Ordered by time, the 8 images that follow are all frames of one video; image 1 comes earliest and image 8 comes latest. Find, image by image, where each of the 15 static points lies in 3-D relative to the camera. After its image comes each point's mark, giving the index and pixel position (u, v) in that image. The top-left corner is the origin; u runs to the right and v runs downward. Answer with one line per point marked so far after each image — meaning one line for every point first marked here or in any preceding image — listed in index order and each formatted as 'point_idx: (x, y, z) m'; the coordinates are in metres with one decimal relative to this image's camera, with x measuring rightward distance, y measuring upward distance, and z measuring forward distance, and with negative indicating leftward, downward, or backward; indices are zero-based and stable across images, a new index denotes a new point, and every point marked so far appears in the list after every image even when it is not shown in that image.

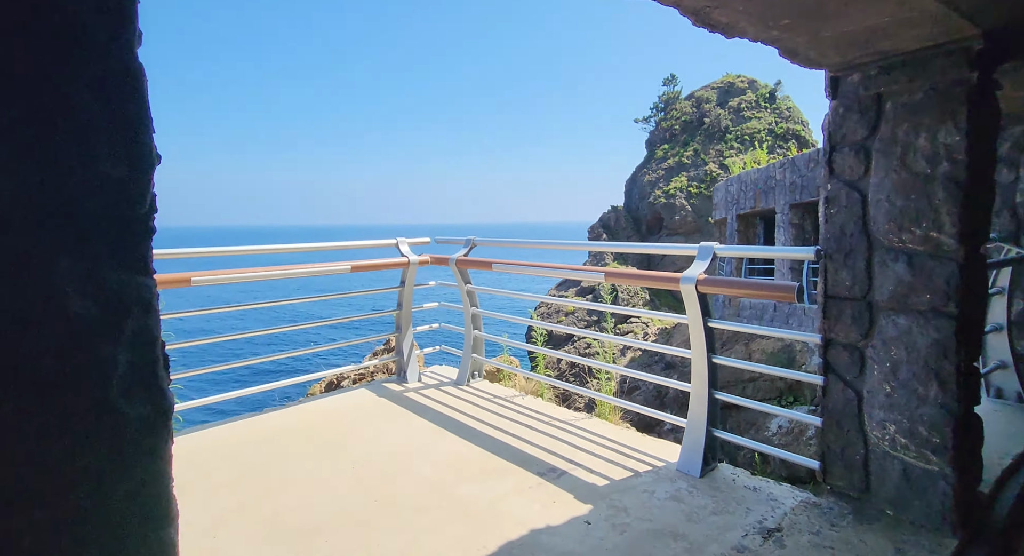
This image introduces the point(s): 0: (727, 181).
0: (+5.1, +2.2, +13.4) m
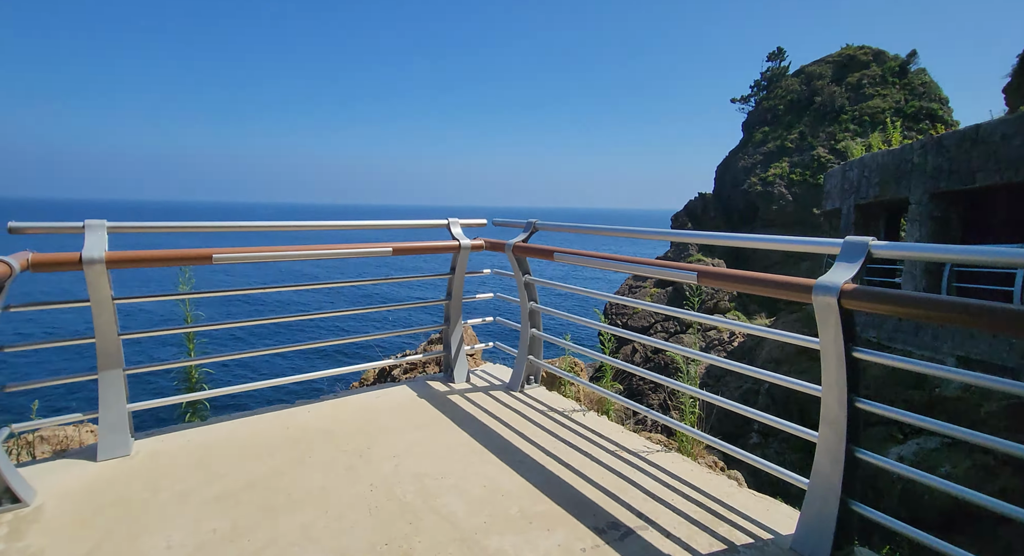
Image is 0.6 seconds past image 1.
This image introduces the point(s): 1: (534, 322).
0: (+6.9, +2.2, +12.0) m
1: (+0.1, -0.2, +3.0) m
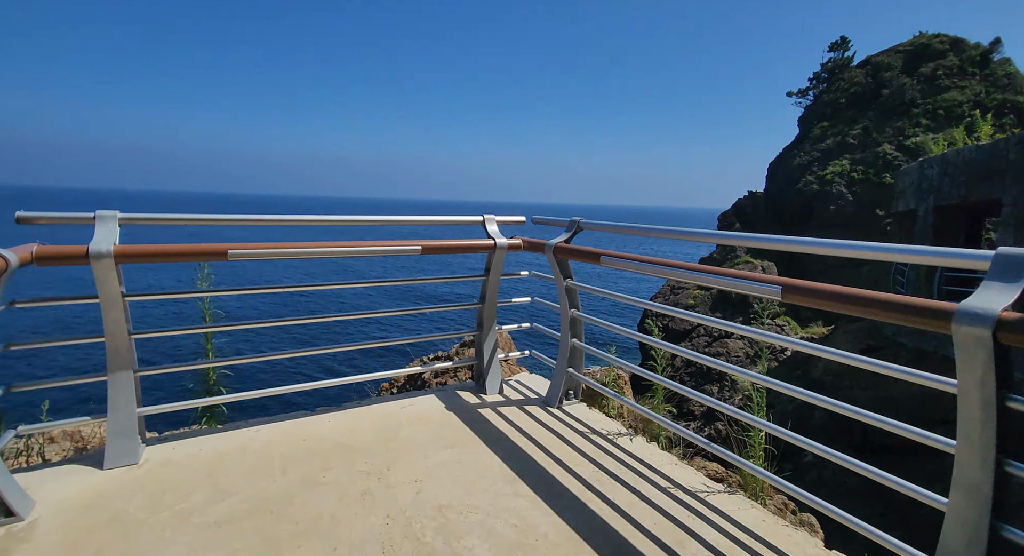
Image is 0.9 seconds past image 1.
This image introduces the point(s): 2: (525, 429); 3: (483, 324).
0: (+7.8, +2.1, +11.1) m
1: (+0.3, -0.2, +2.7) m
2: (+0.1, -0.6, +2.4) m
3: (-0.1, -0.2, +2.9) m
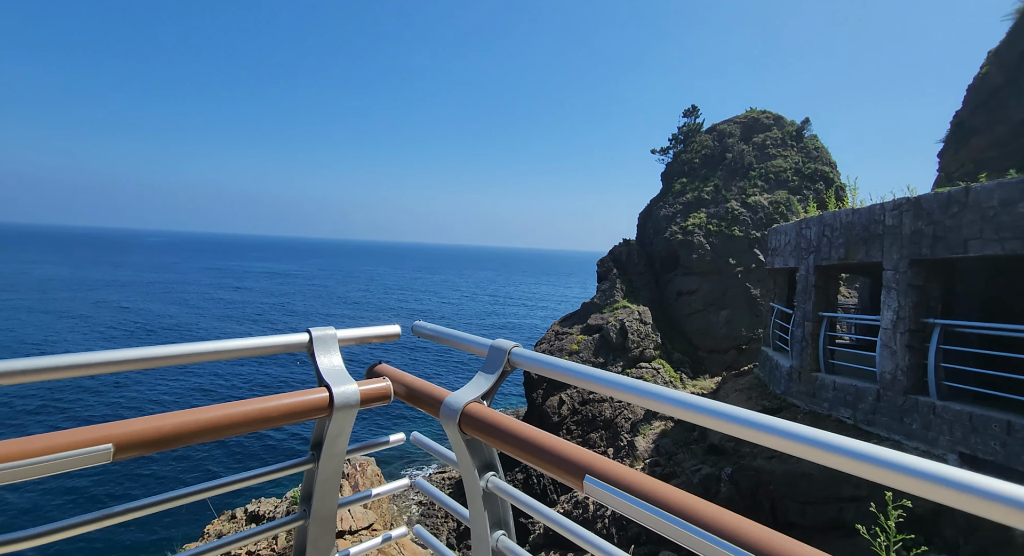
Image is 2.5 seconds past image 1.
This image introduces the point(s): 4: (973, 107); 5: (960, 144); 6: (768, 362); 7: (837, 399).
0: (+5.6, +1.0, +11.4) m
1: (0.0, -0.7, +1.5) m
2: (-0.1, -1.0, +1.1) m
3: (-0.4, -0.7, +1.6) m
4: (+10.6, +3.9, +13.7) m
5: (+10.4, +3.1, +13.9) m
6: (+5.7, -1.9, +13.2) m
7: (+5.4, -2.0, +10.0) m
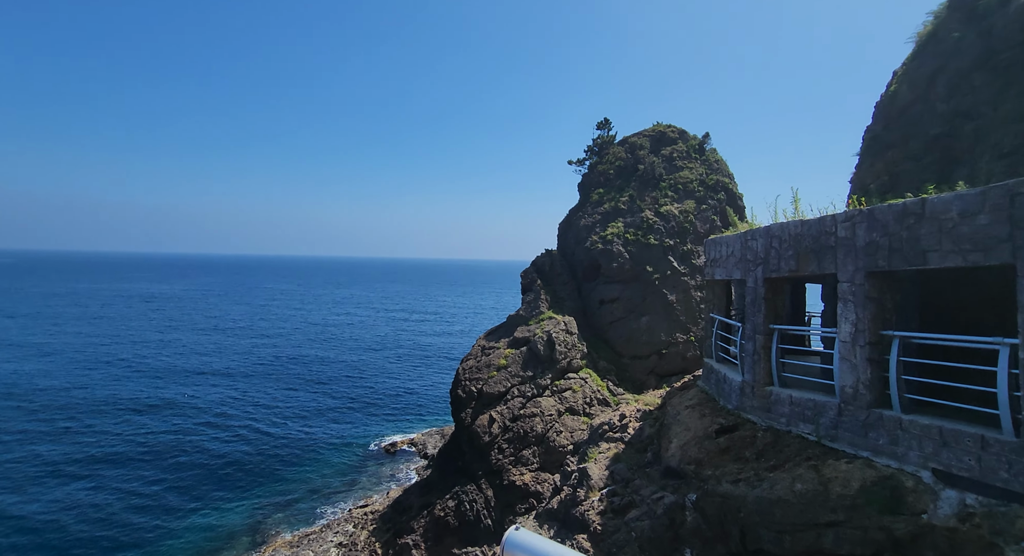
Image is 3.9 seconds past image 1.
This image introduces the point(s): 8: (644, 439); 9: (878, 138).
0: (+4.5, +0.8, +11.3) m
1: (+0.4, -0.9, +0.7) m
2: (+0.3, -1.2, +0.3) m
3: (0.0, -0.9, +0.7) m
4: (+9.0, +3.8, +14.4) m
5: (+8.8, +3.0, +14.4) m
6: (+4.5, -2.1, +13.1) m
7: (+4.6, -2.2, +9.8) m
8: (+3.7, -4.4, +16.4) m
9: (+8.9, +3.4, +14.5) m
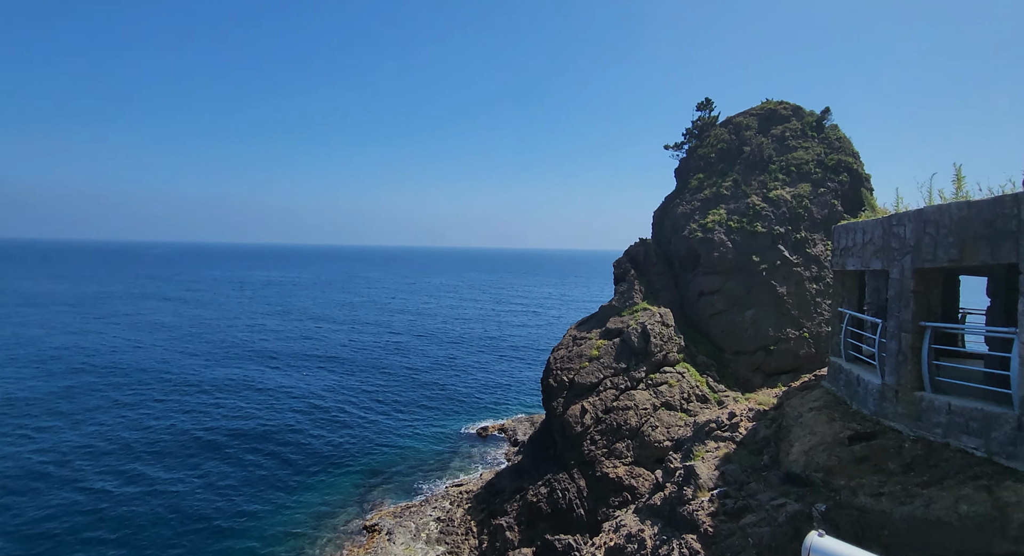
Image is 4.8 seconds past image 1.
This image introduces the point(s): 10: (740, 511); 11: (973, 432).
0: (+6.4, +0.9, +10.0) m
1: (+0.8, -0.9, +0.1) m
2: (+0.7, -1.2, -0.3) m
3: (+0.4, -0.9, +0.1) m
4: (+11.3, +4.0, +12.3) m
5: (+11.1, +3.1, +12.4) m
6: (+6.6, -1.9, +11.8) m
7: (+6.3, -2.1, +8.5) m
8: (+6.3, -4.1, +15.2) m
9: (+11.2, +3.6, +12.4) m
10: (+5.1, -5.2, +13.3) m
11: (+6.3, -2.1, +8.1) m
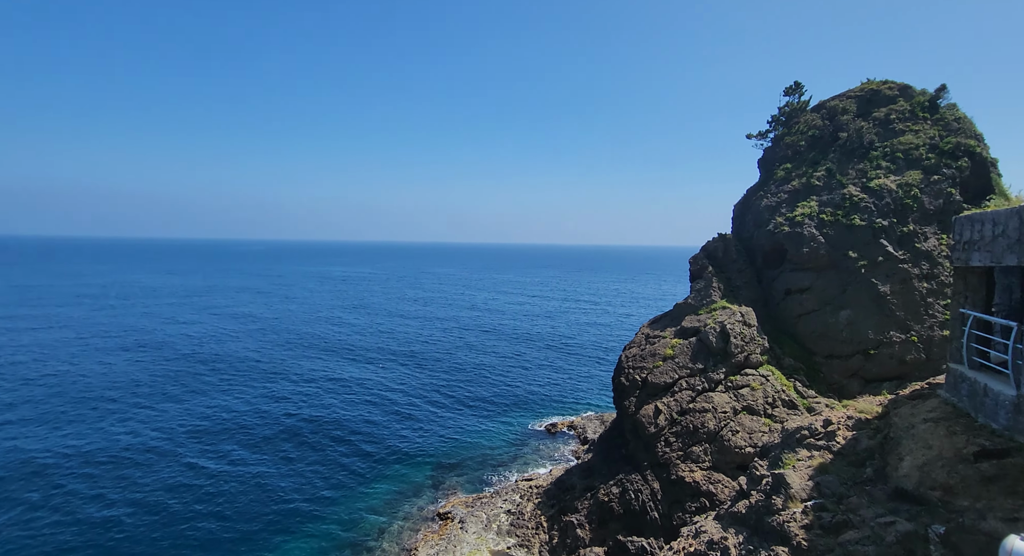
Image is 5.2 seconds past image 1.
0: (+7.7, +1.0, +8.7) m
1: (+1.0, -0.9, -0.4) m
2: (+0.8, -1.2, -0.8) m
3: (+0.6, -0.9, -0.3) m
4: (+12.9, +4.0, +10.4) m
5: (+12.7, +3.2, +10.6) m
6: (+8.1, -1.9, +10.5) m
7: (+7.4, -2.1, +7.3) m
8: (+8.2, -4.1, +14.0) m
9: (+12.8, +3.6, +10.6) m
10: (+6.8, -5.2, +12.3) m
11: (+7.3, -2.0, +6.9) m
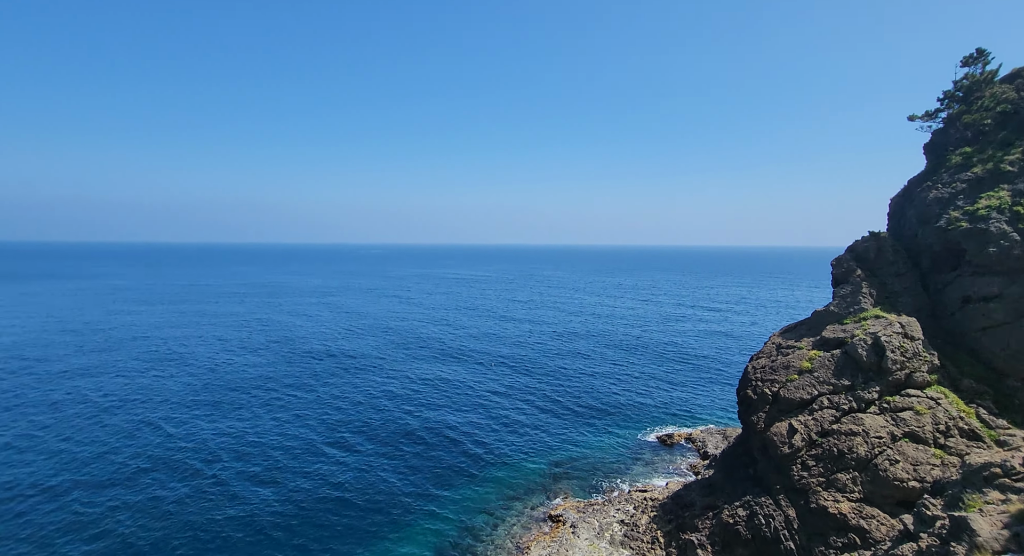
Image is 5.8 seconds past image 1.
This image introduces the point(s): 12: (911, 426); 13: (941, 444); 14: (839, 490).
0: (+9.1, +0.9, +5.3) m
1: (+0.8, -0.9, -2.4) m
2: (+0.6, -1.2, -2.8) m
3: (+0.4, -0.9, -2.3) m
4: (+14.6, +3.9, +6.0) m
5: (+14.4, +3.0, +6.2) m
6: (+9.8, -2.0, +7.0) m
7: (+8.6, -2.1, +3.9) m
8: (+10.6, -4.2, +10.4) m
9: (+14.5, +3.5, +6.2) m
10: (+8.8, -5.3, +8.9) m
11: (+8.4, -2.1, +3.6) m
12: (+13.7, -5.1, +19.9) m
13: (+14.4, -5.5, +19.5) m
14: (+11.1, -7.3, +19.6) m
